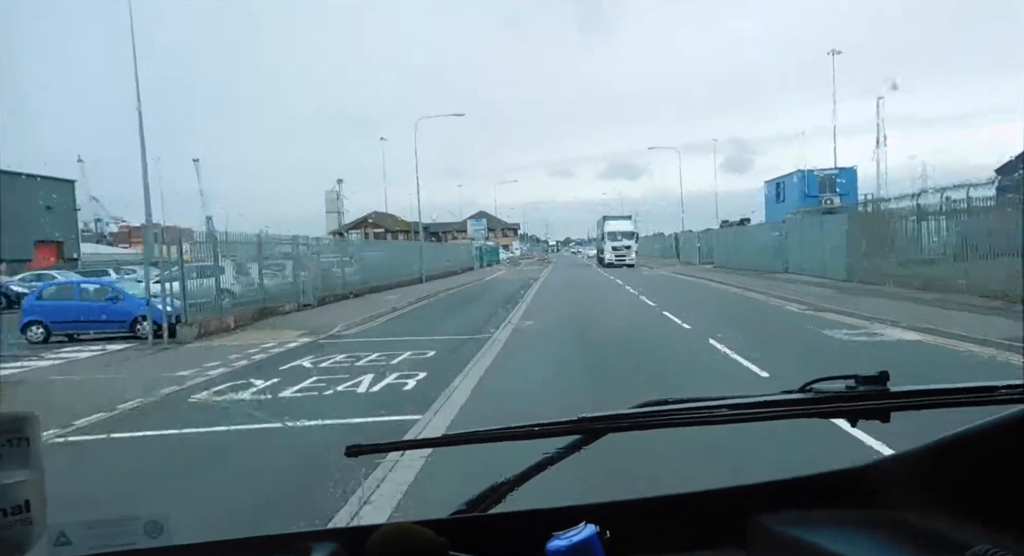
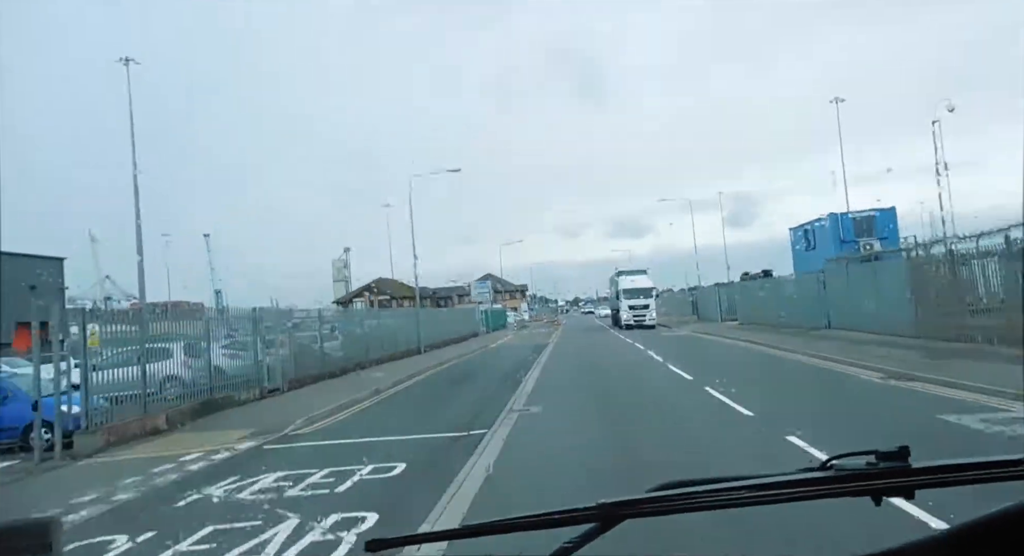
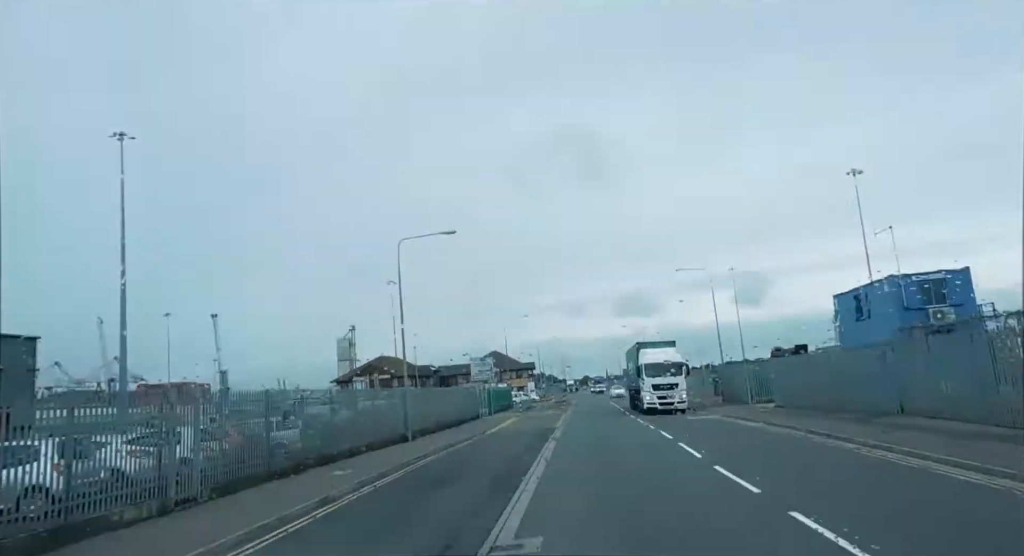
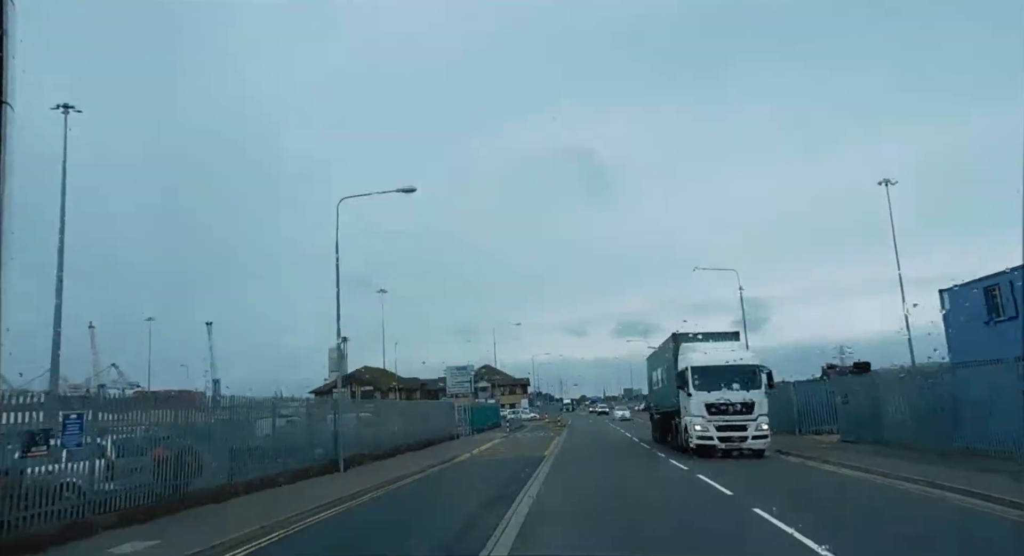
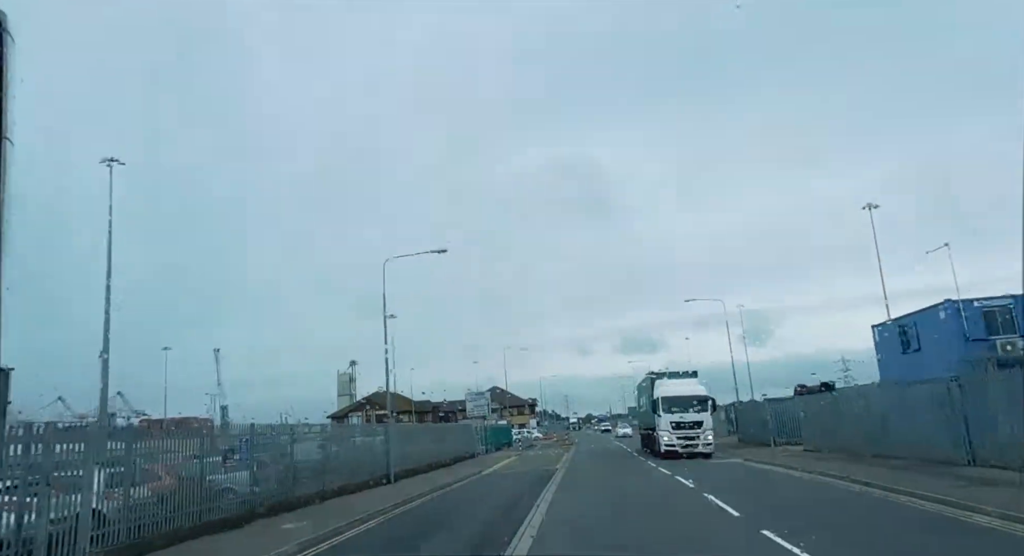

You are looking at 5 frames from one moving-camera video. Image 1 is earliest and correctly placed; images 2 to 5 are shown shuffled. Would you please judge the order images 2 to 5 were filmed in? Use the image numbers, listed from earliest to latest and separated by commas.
2, 3, 5, 4
